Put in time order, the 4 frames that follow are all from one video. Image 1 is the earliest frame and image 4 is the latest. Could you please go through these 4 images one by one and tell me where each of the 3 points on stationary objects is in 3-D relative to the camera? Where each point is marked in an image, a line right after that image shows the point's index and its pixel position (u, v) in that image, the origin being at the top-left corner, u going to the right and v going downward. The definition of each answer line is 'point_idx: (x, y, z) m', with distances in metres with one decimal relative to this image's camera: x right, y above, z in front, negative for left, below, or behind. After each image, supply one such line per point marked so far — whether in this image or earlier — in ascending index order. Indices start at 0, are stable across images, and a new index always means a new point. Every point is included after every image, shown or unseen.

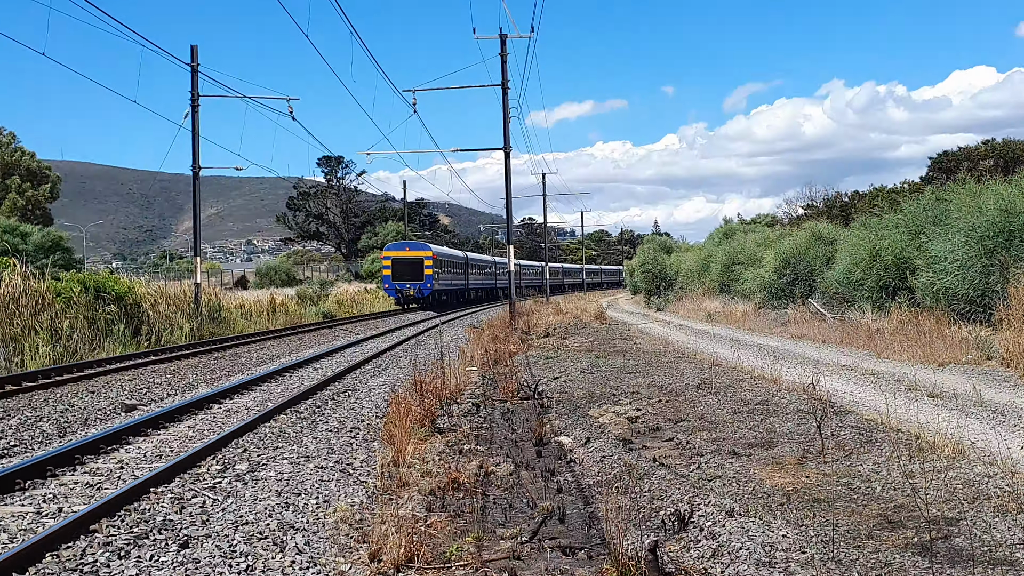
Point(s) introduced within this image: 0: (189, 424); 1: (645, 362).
0: (-4.9, -2.1, +14.3) m
1: (+2.8, -1.7, +19.1) m
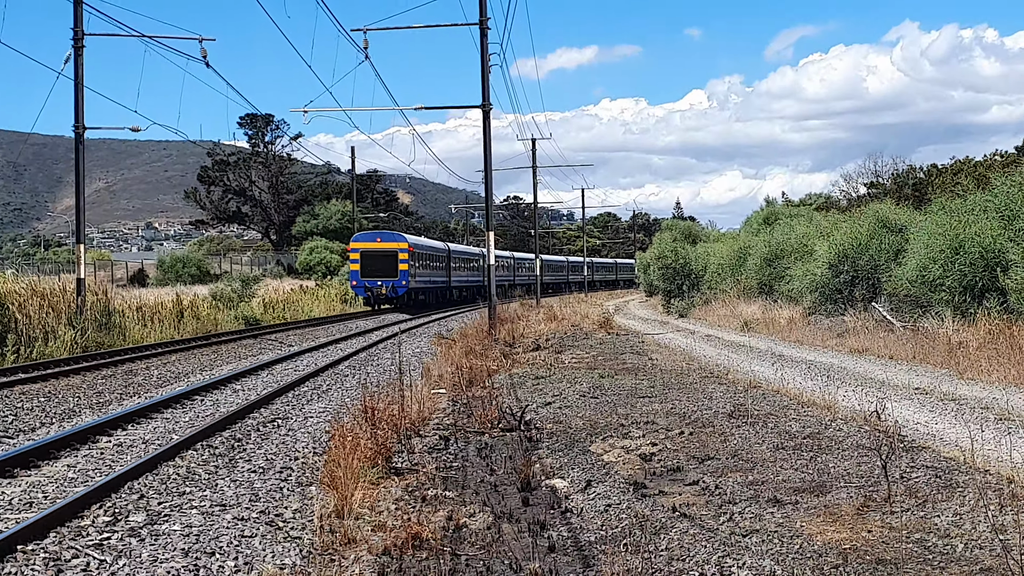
0: (-5.2, -2.1, +11.0) m
1: (+2.3, -1.6, +16.1) m
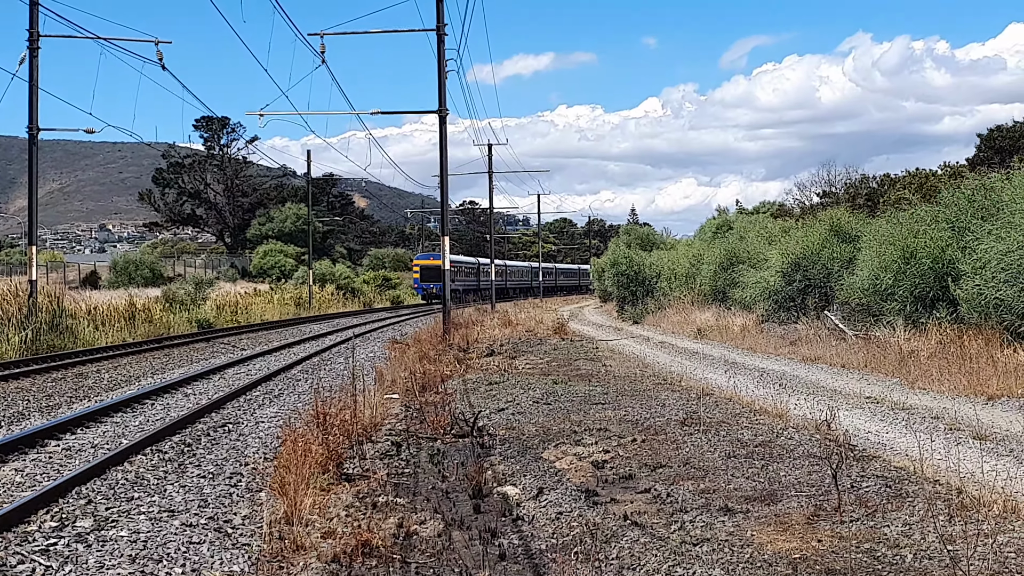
0: (-5.7, -2.1, +10.8) m
1: (+1.7, -1.8, +16.1) m
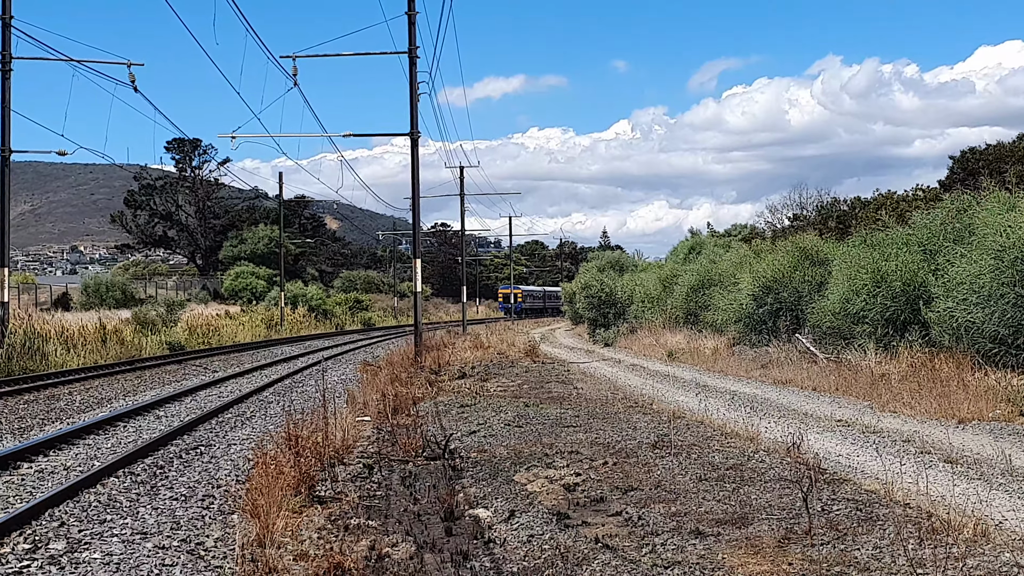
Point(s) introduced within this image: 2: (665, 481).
0: (-6.1, -2.4, +10.8) m
1: (+1.4, -2.1, +16.1) m
2: (+1.9, -2.3, +11.3) m
